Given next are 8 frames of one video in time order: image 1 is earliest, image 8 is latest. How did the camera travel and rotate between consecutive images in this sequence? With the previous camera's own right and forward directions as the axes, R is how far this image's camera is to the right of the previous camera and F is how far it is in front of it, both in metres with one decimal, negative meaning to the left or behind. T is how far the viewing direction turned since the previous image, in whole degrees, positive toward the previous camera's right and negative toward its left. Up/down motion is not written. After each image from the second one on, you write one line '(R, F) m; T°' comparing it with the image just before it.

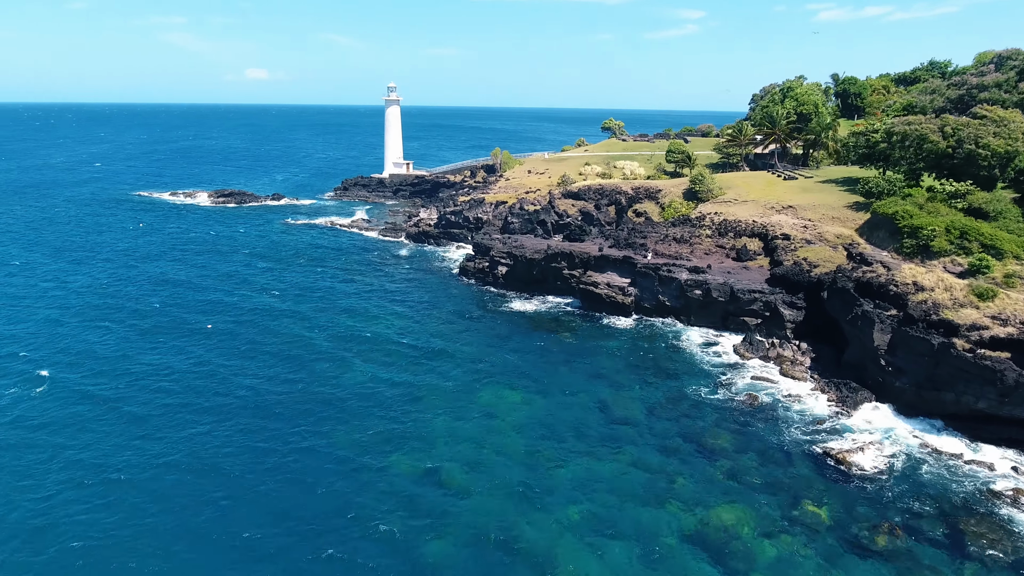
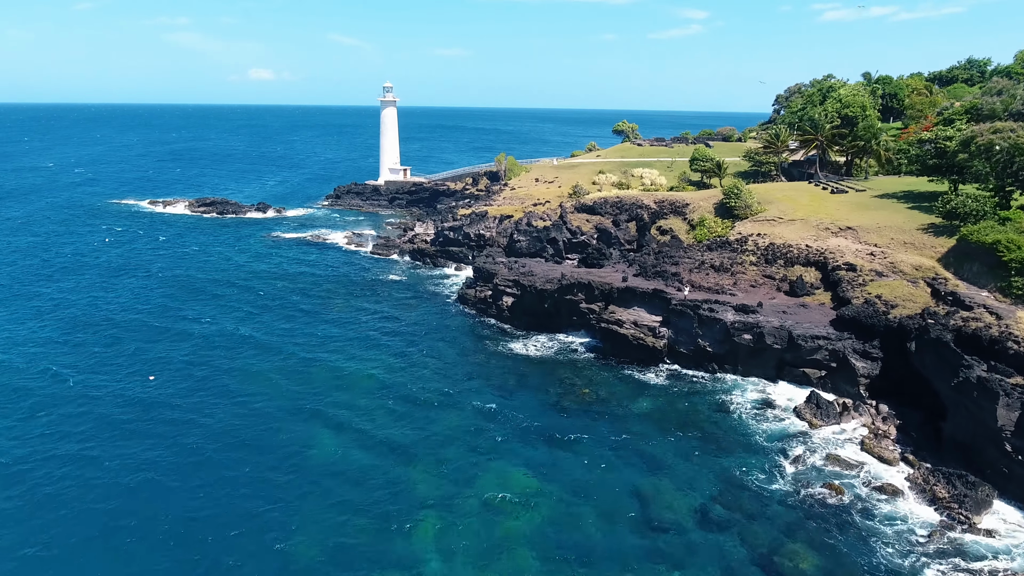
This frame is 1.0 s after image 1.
(-0.3, +8.2) m; 0°
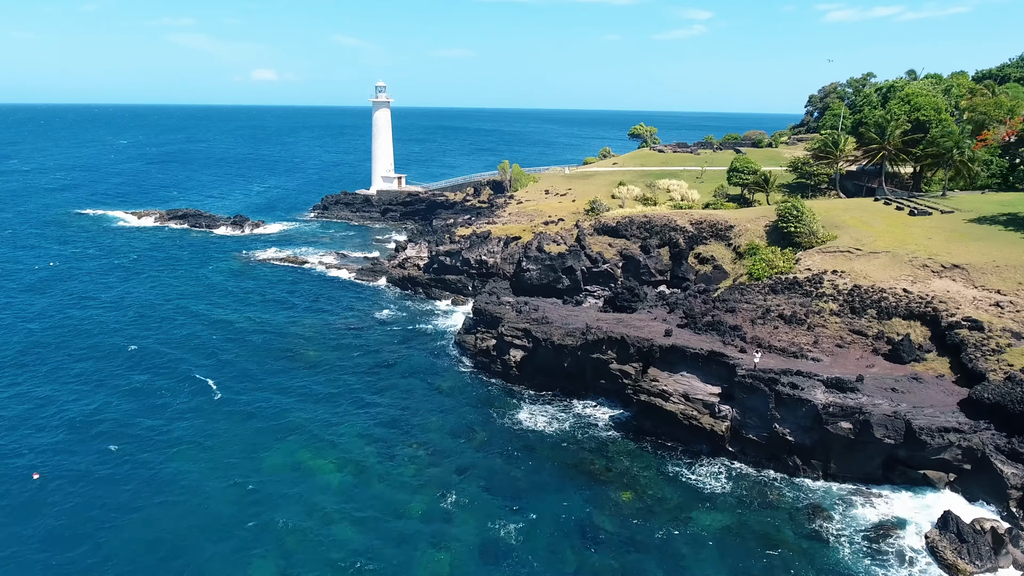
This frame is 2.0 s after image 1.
(-0.5, +9.9) m; 0°
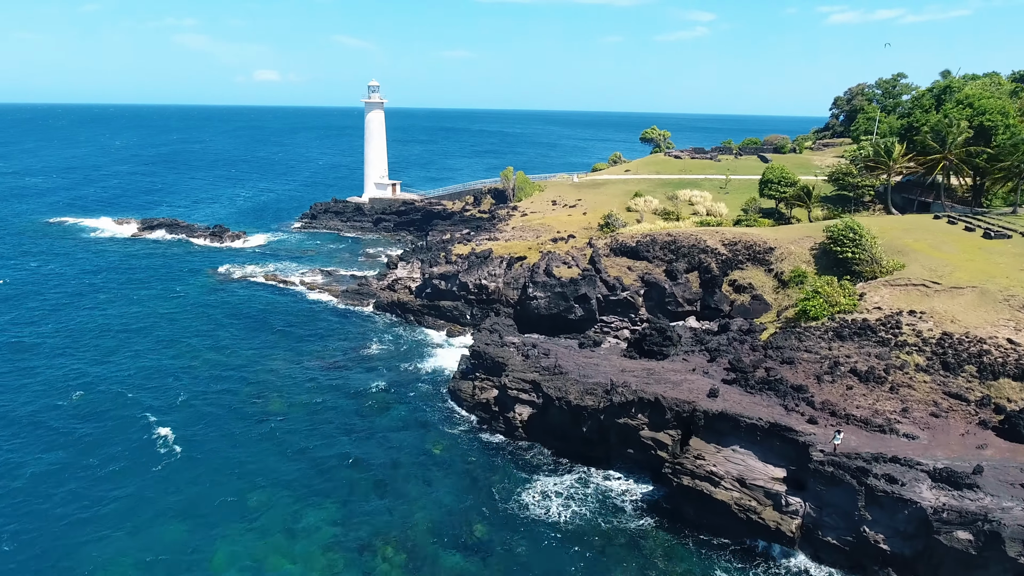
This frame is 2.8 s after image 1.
(-0.3, +6.8) m; 0°
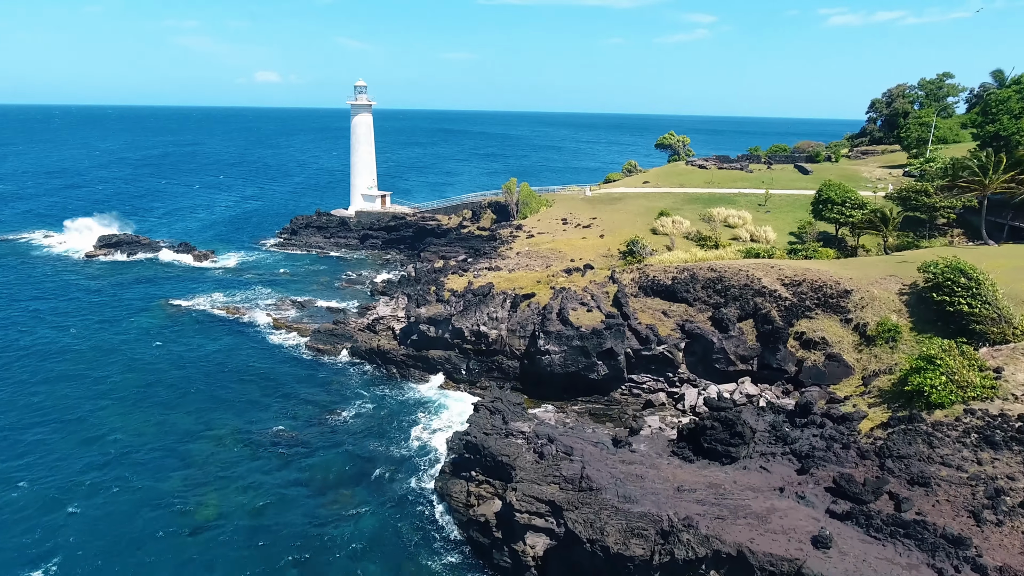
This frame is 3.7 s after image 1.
(-0.4, +8.9) m; 0°
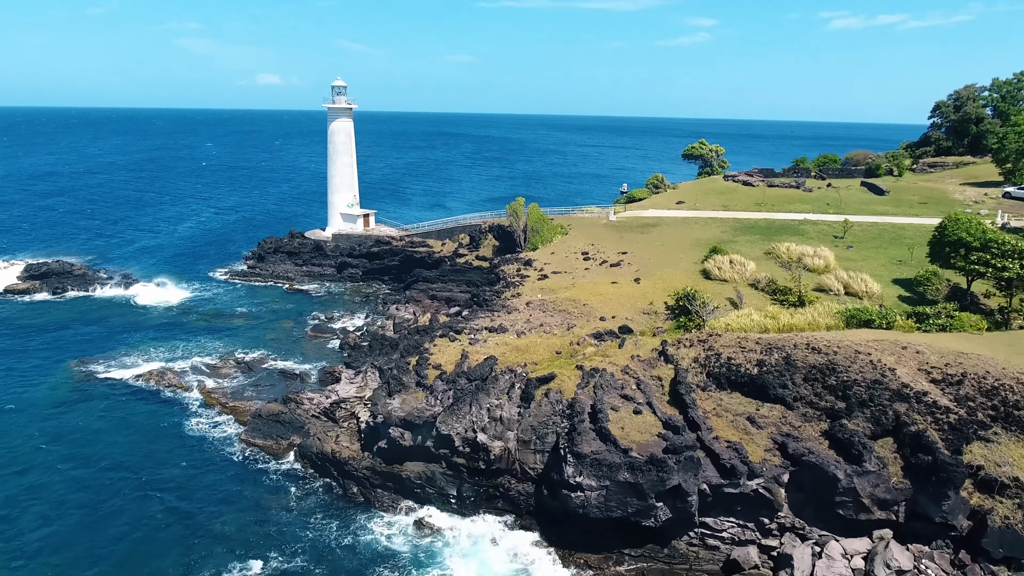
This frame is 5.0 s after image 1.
(-0.5, +11.7) m; 0°
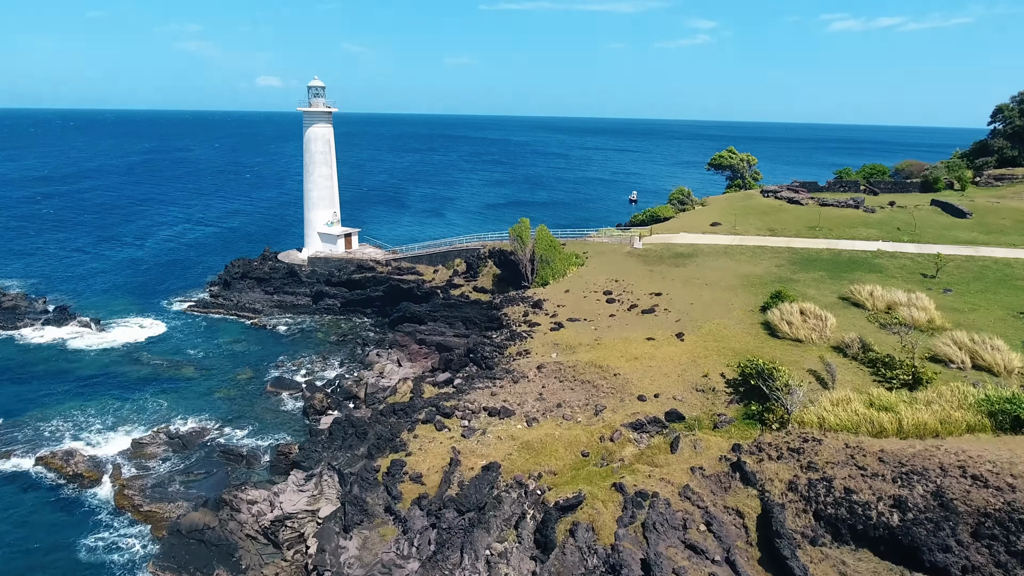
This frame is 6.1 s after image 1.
(-0.4, +8.7) m; 0°
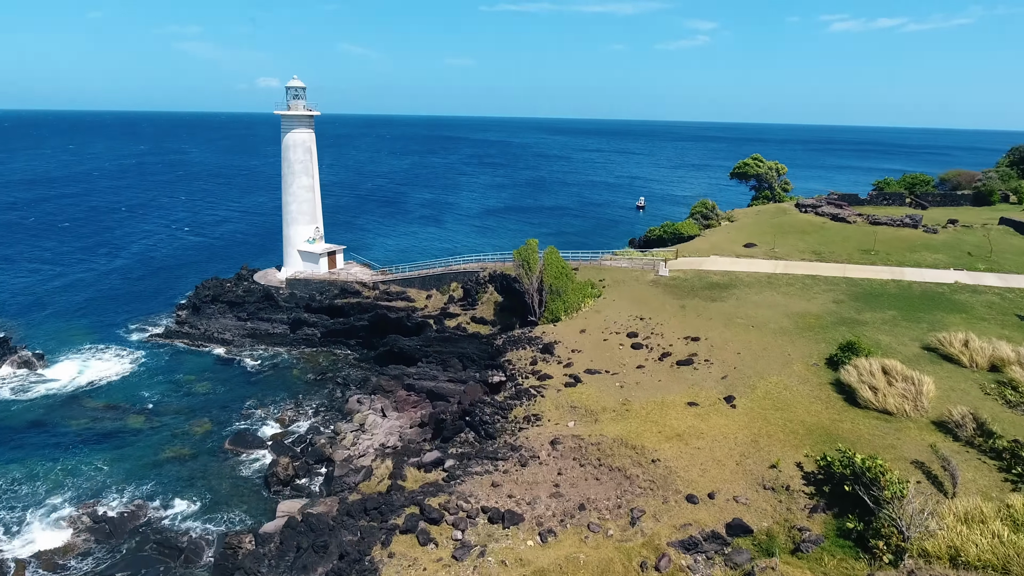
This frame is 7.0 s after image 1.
(-0.3, +6.2) m; 0°
